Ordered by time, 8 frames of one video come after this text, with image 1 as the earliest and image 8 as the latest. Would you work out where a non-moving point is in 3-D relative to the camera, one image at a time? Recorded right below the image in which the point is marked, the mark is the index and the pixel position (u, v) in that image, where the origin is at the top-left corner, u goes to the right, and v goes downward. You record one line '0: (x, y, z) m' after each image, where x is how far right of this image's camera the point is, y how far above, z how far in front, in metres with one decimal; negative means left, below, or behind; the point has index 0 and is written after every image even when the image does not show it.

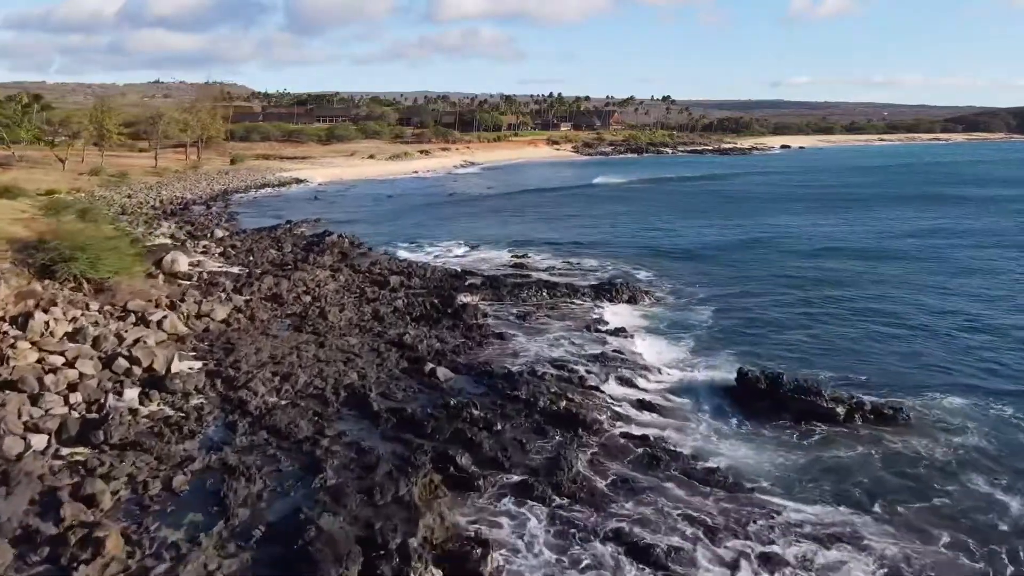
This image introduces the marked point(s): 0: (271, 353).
0: (-8.9, -2.4, +18.0) m
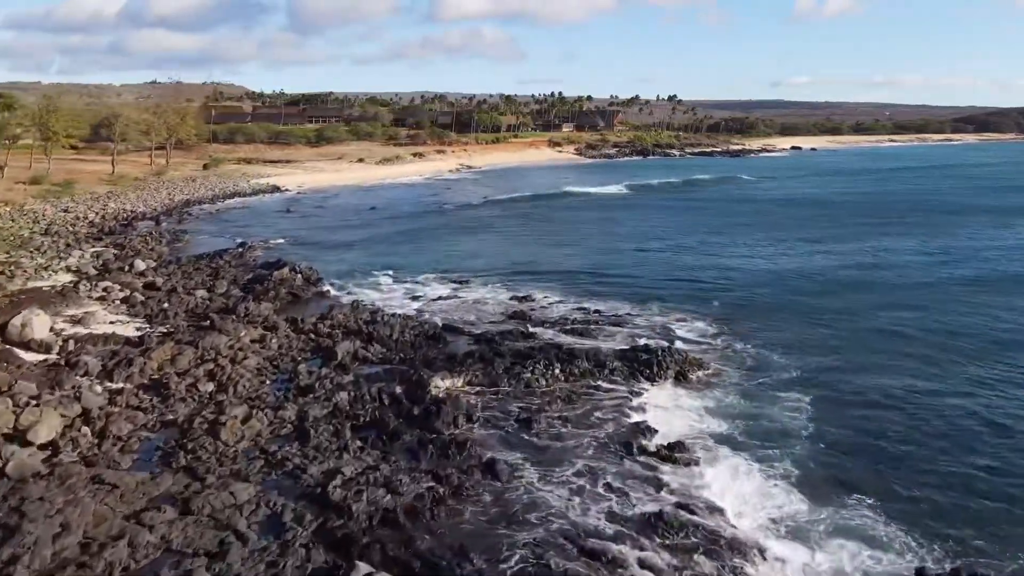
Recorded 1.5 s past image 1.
0: (-9.0, -5.2, +10.3) m
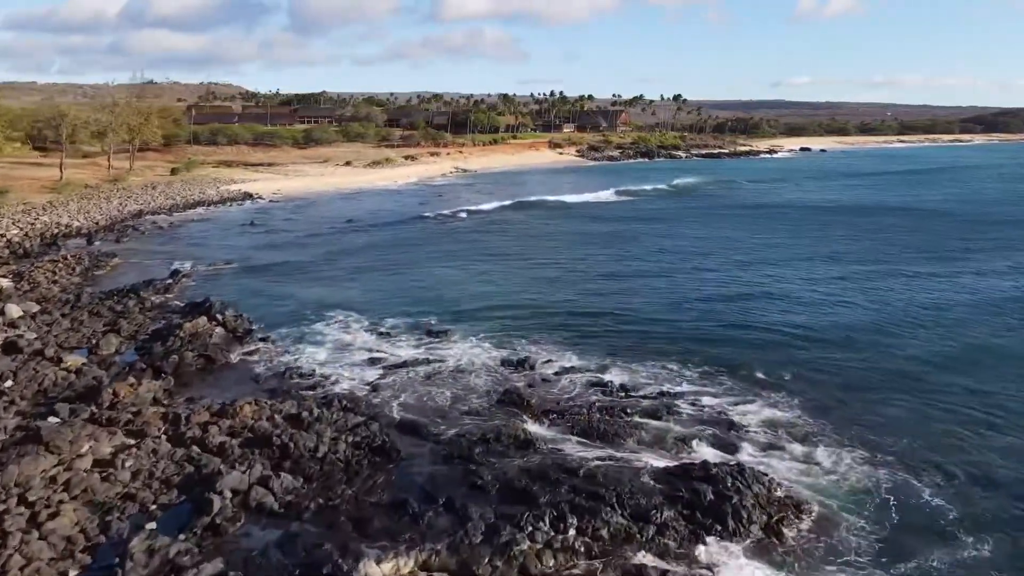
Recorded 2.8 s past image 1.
0: (-9.3, -7.6, +3.1) m
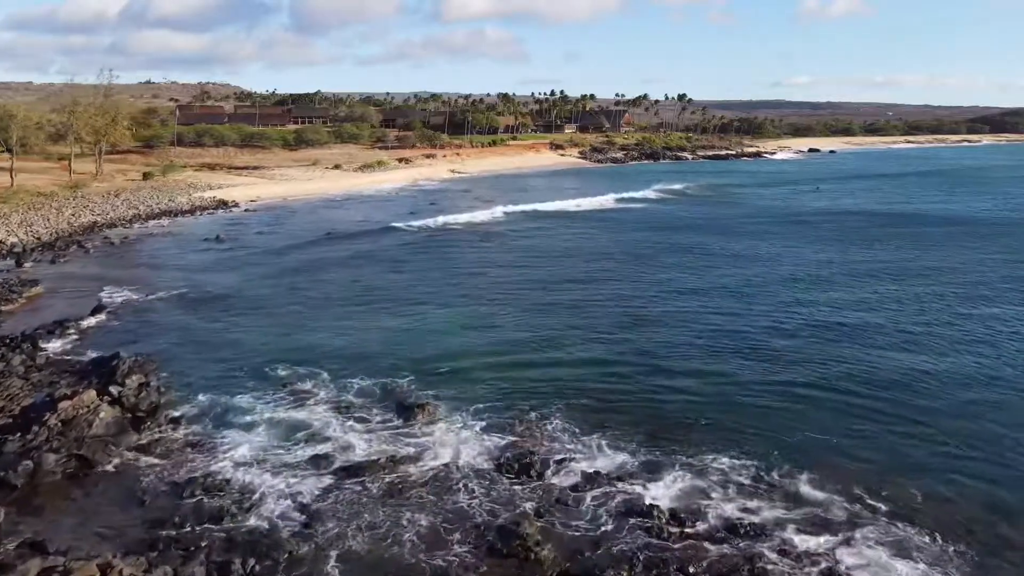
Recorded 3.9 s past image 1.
0: (-9.3, -9.7, -2.6) m
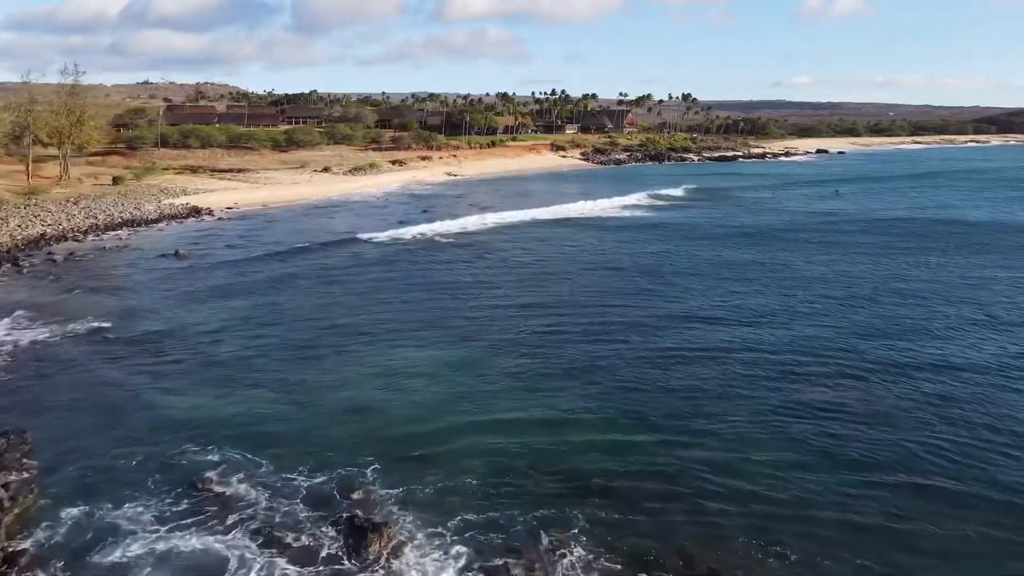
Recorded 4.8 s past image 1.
0: (-9.3, -11.4, -7.8) m
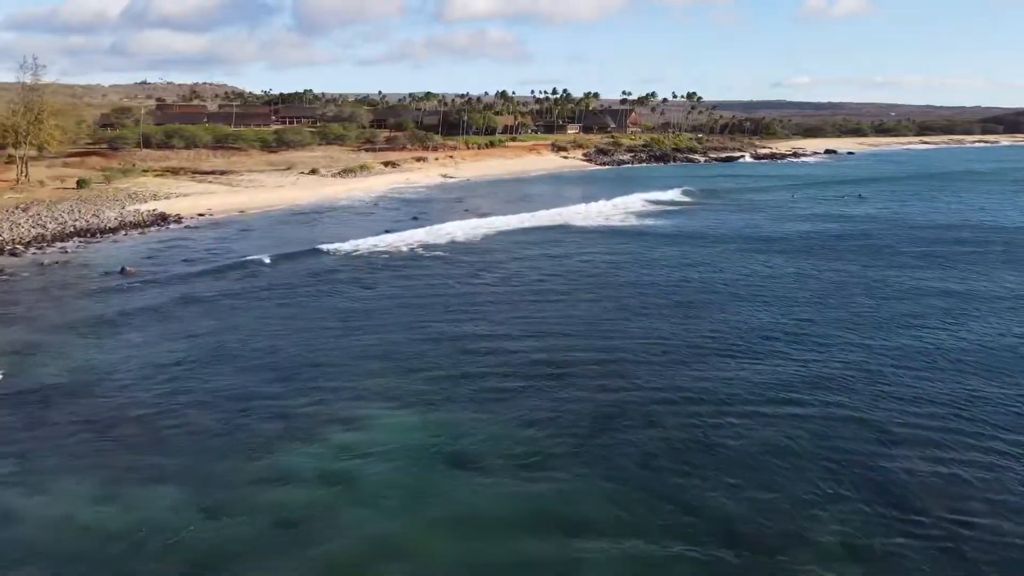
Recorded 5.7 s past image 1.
0: (-9.3, -12.9, -13.1) m
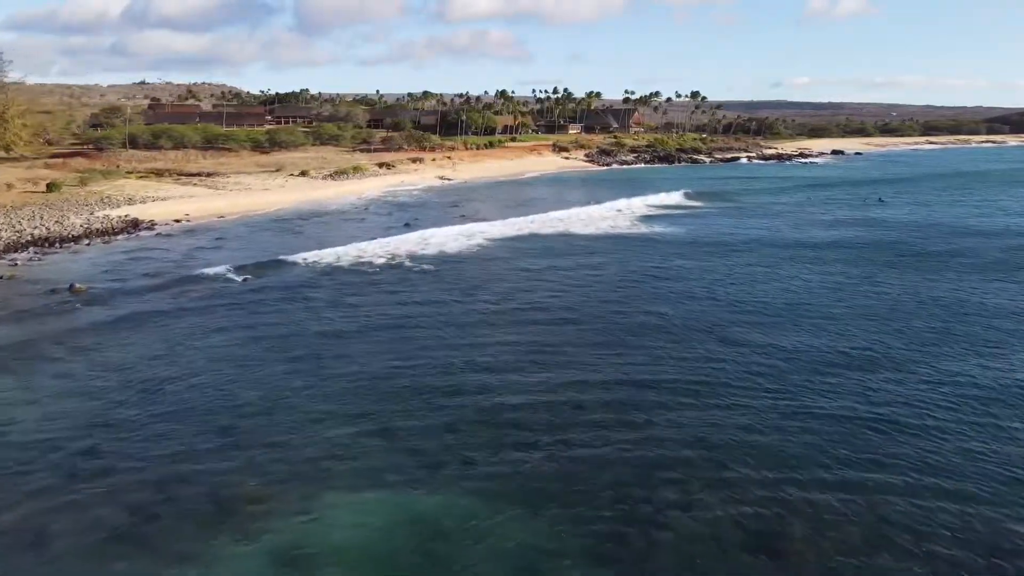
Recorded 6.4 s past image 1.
0: (-9.2, -14.0, -17.1) m
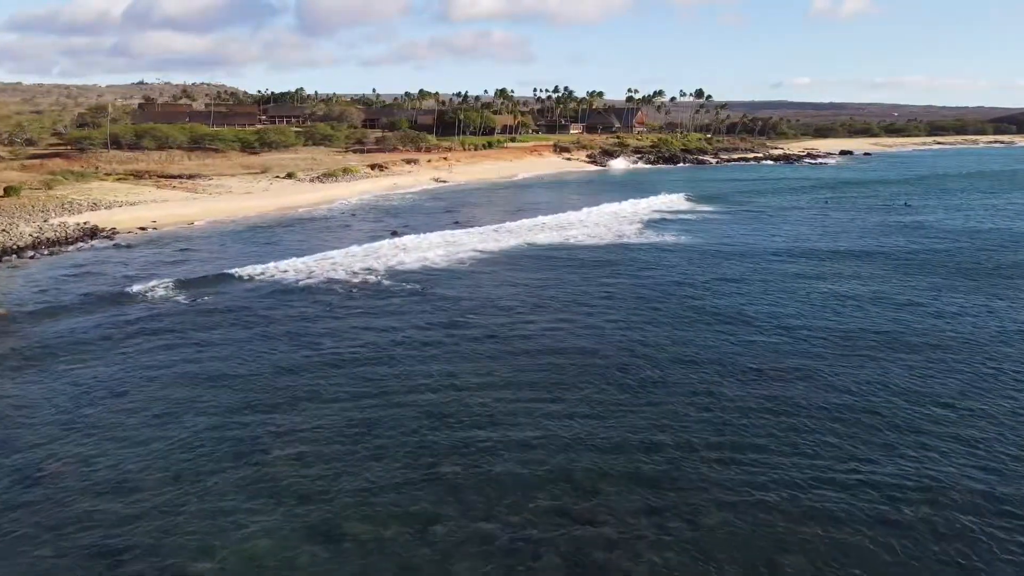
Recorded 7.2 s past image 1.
0: (-9.3, -15.3, -21.7) m
